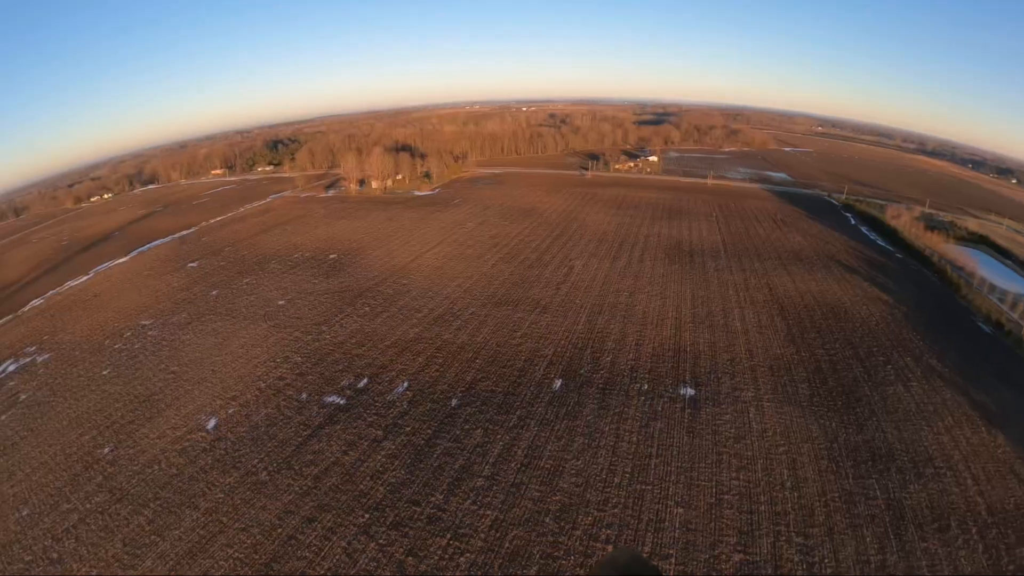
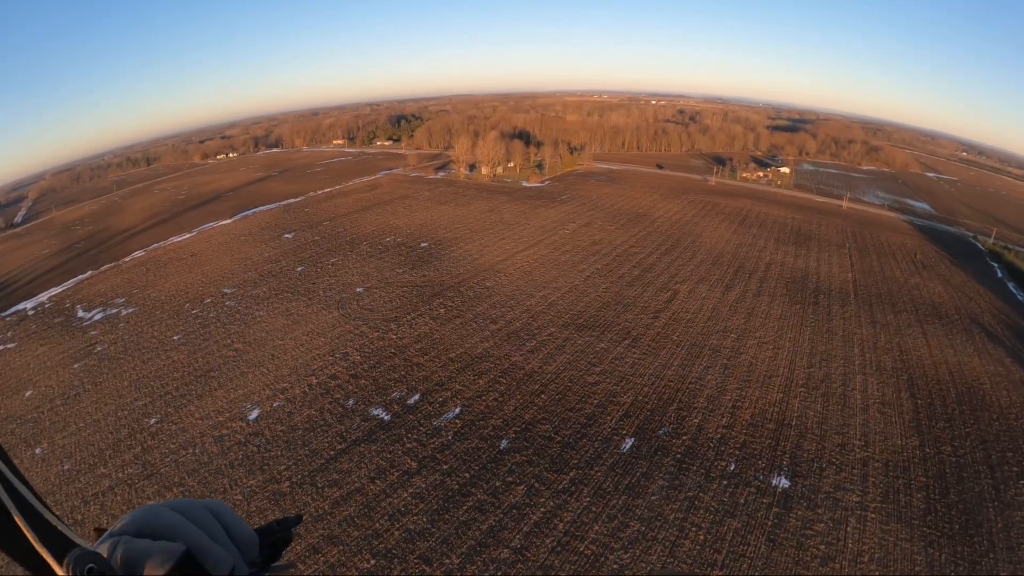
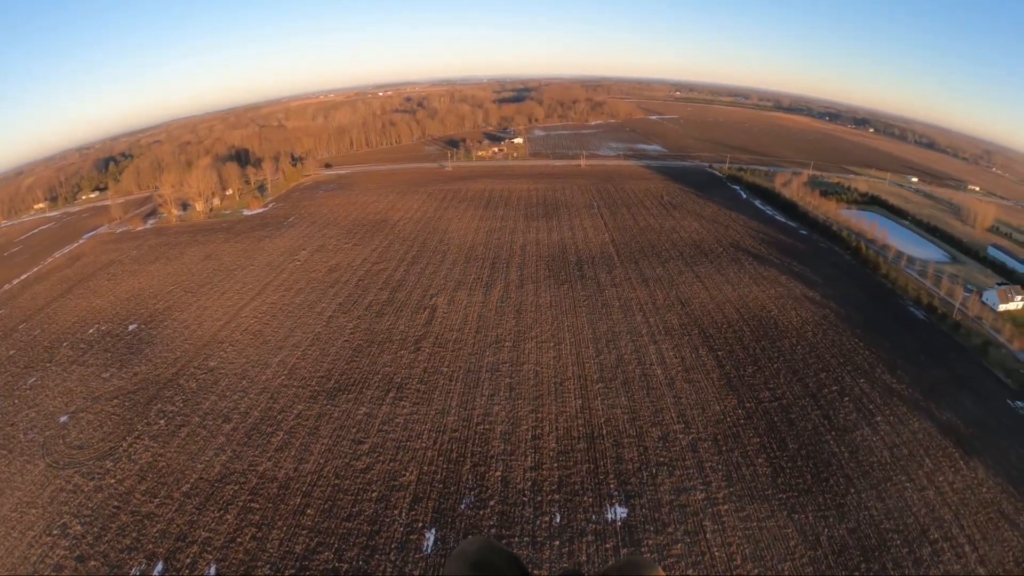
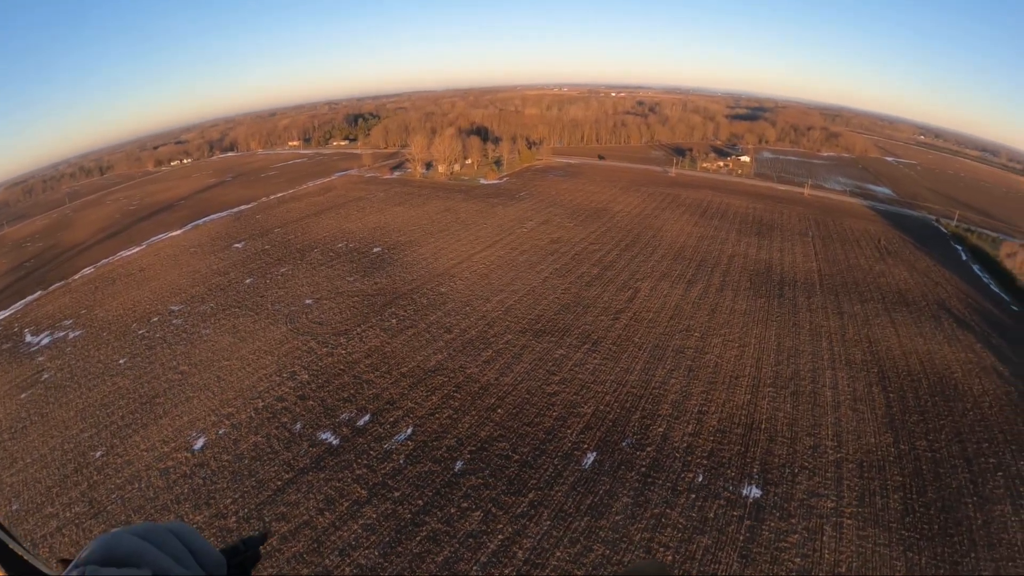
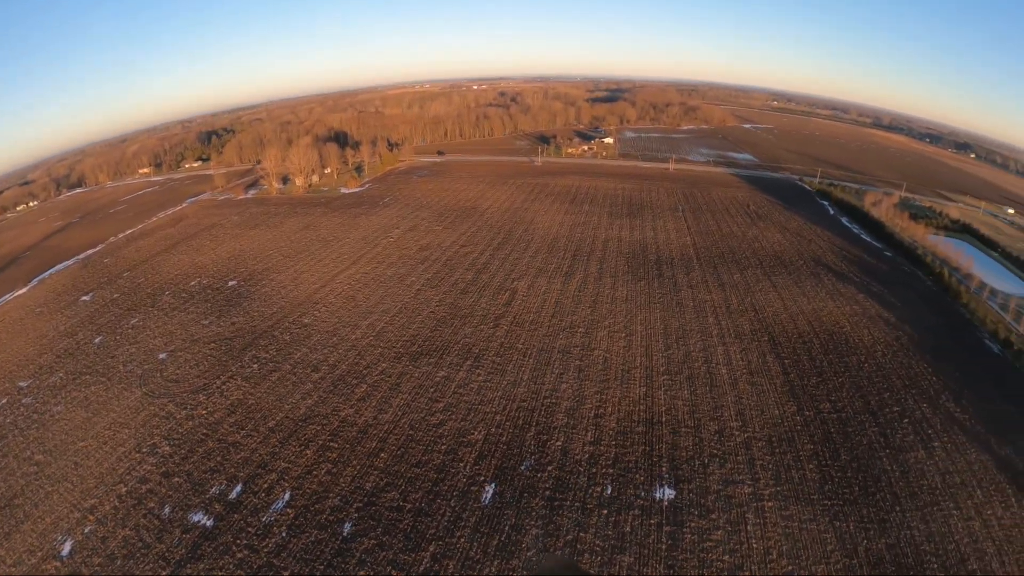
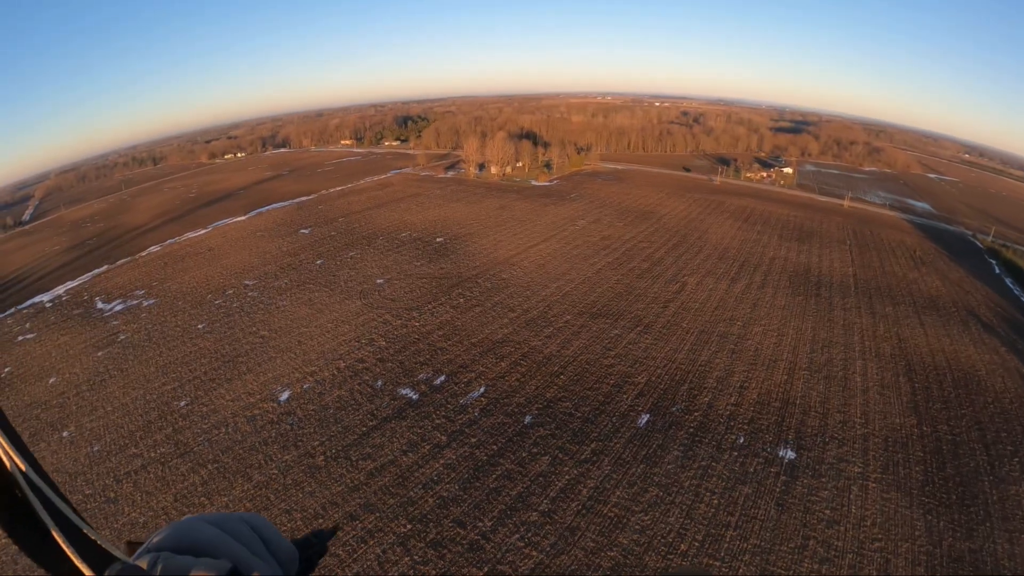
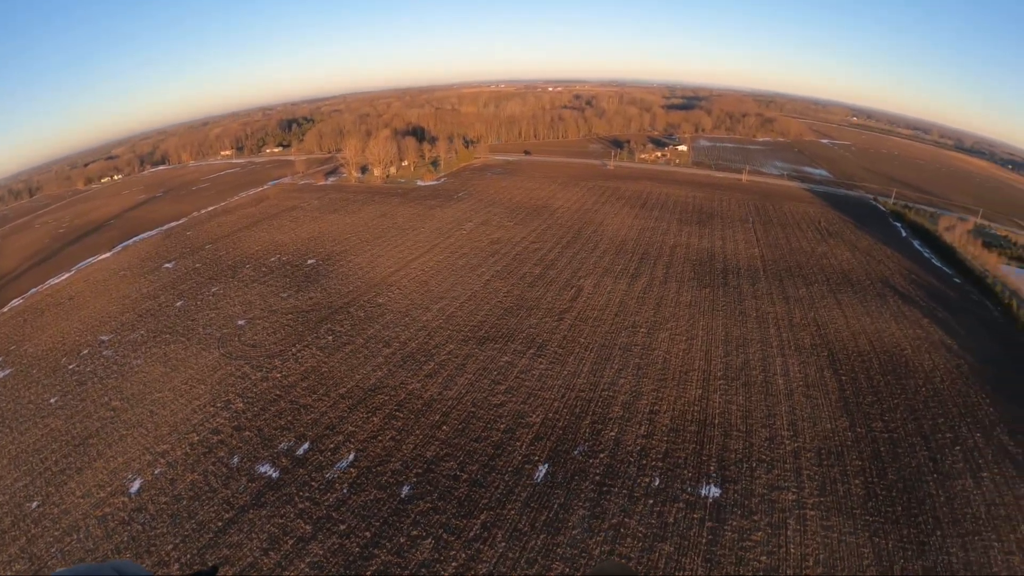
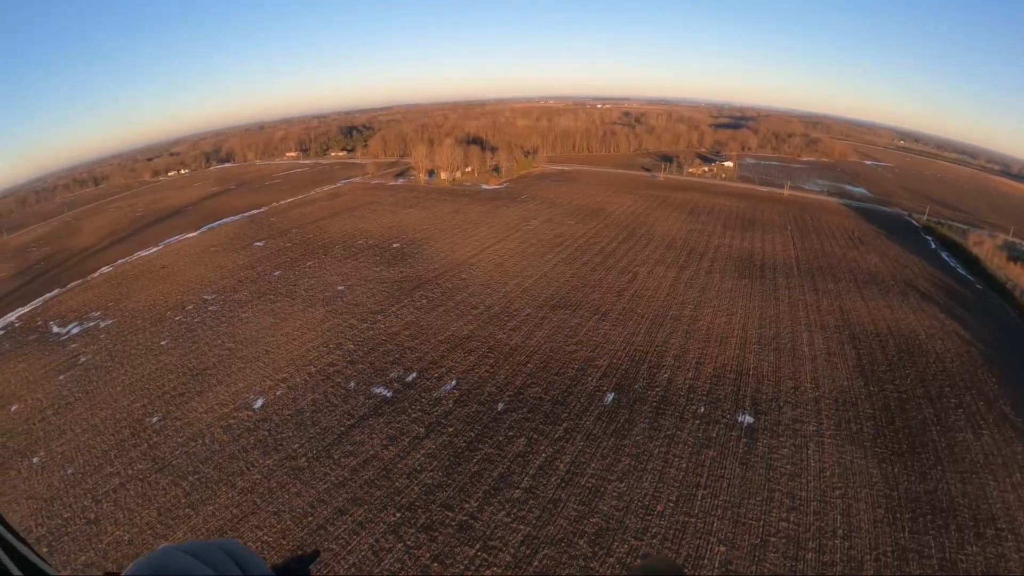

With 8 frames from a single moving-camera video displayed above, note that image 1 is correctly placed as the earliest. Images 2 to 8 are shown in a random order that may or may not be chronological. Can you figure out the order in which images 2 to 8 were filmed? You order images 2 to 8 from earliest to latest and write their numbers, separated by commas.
8, 6, 2, 4, 7, 5, 3
